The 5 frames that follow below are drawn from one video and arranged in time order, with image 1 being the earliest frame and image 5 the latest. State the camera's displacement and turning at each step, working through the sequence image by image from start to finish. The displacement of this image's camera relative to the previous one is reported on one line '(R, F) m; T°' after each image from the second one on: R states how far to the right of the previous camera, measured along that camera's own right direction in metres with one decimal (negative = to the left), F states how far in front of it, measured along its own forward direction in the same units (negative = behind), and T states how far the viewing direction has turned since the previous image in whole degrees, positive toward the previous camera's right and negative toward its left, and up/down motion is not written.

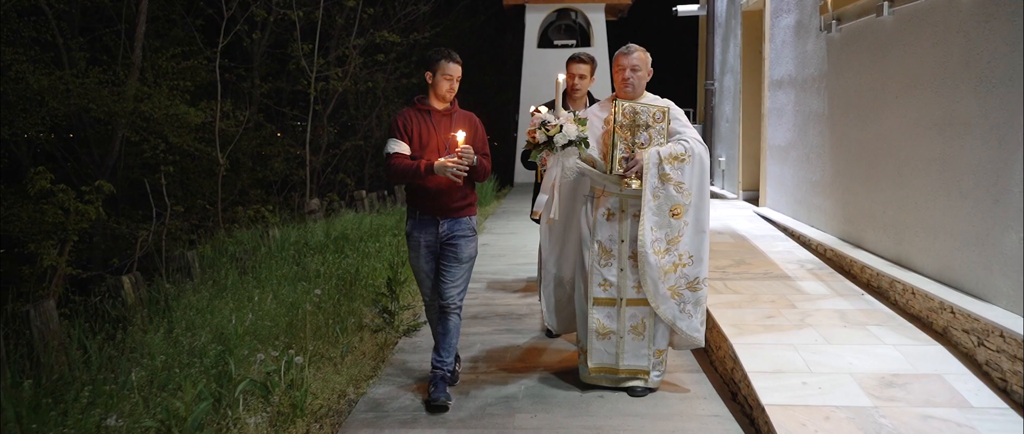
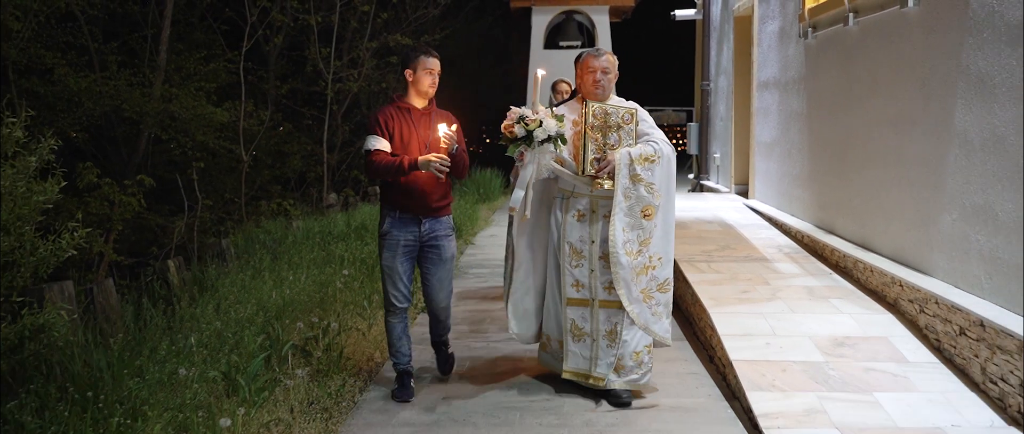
(0.0, -0.7) m; 0°
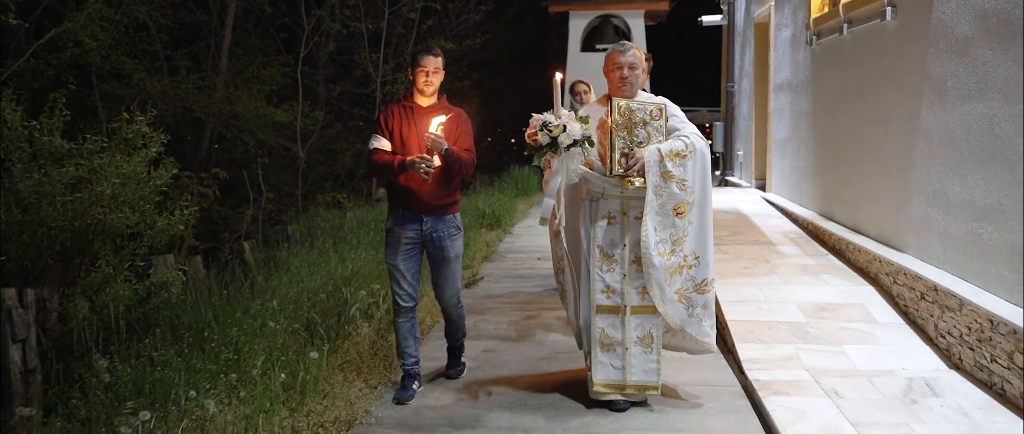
(+0.1, -0.9) m; -3°
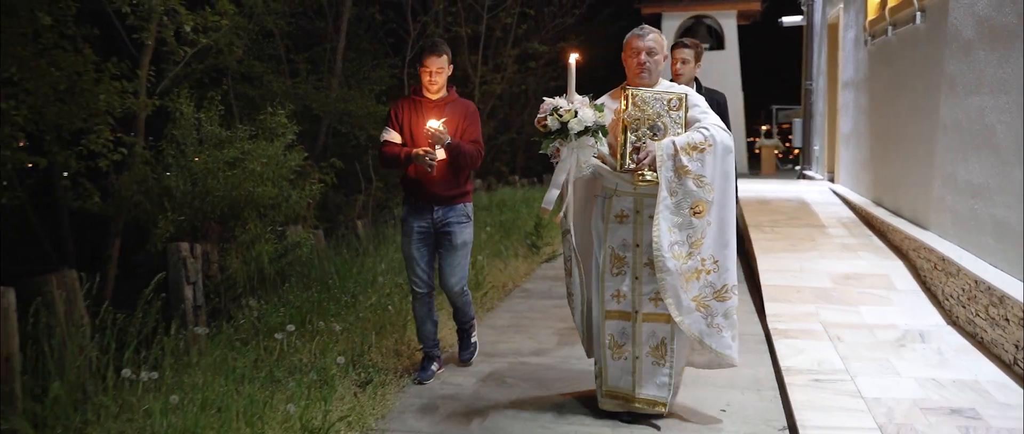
(+0.3, -1.1) m; -7°
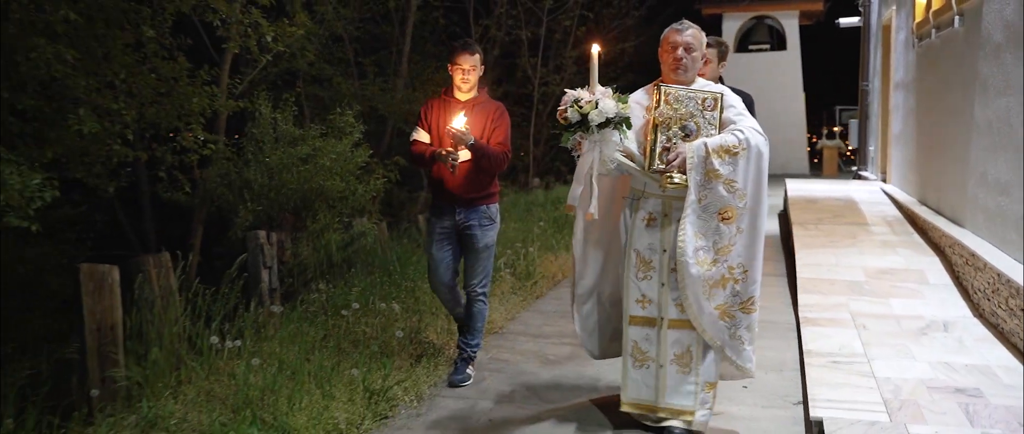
(+0.1, -0.5) m; -4°
